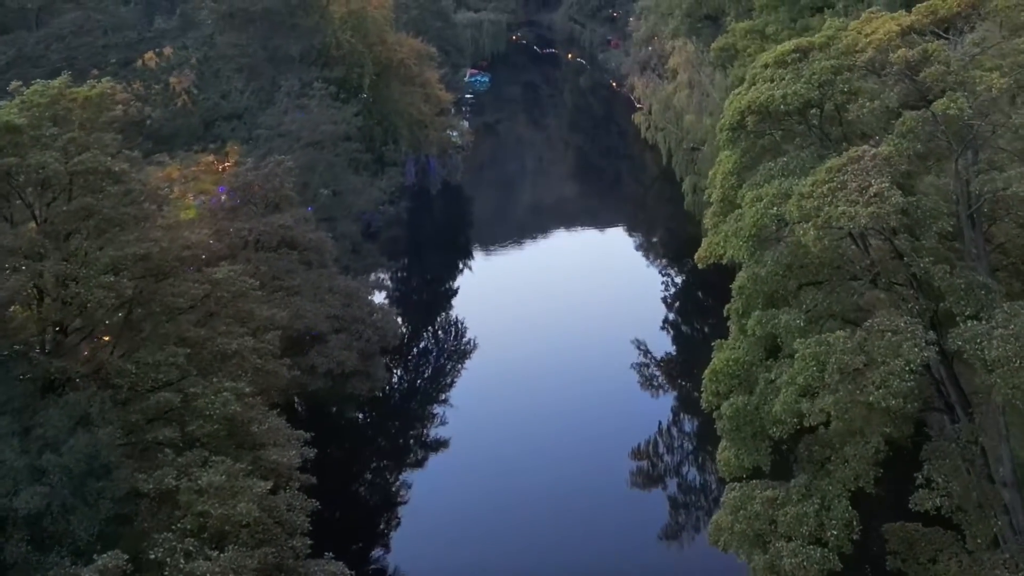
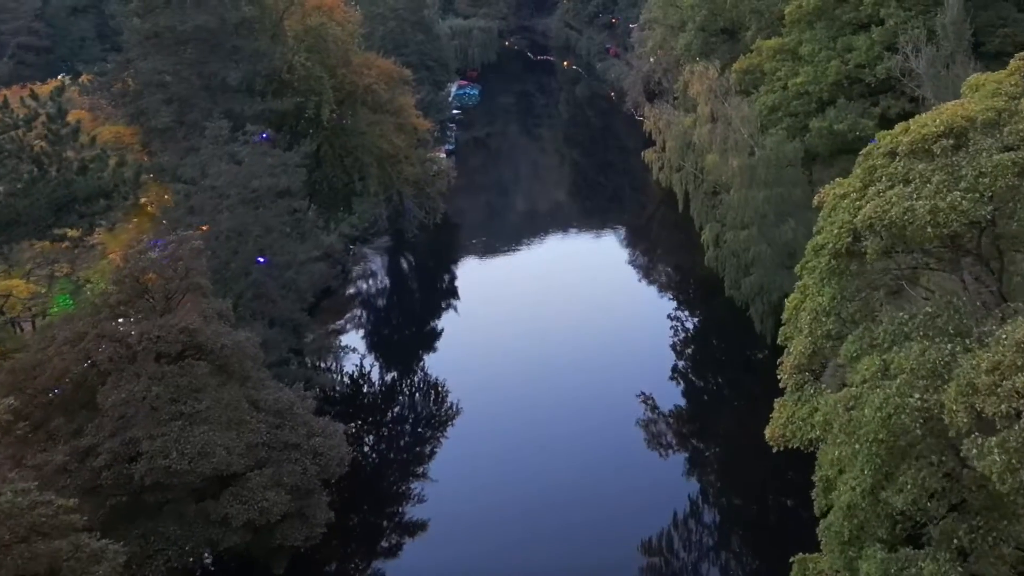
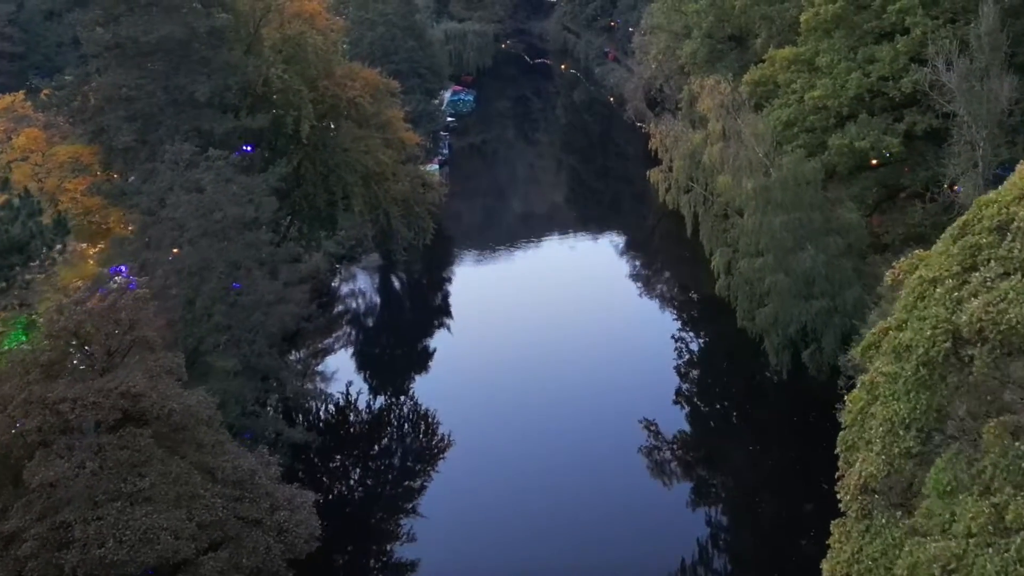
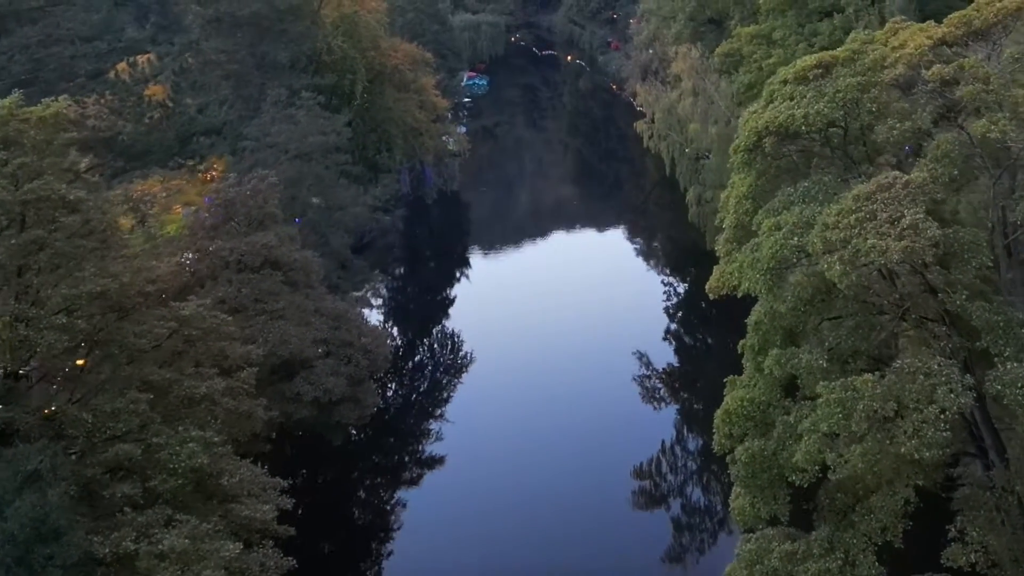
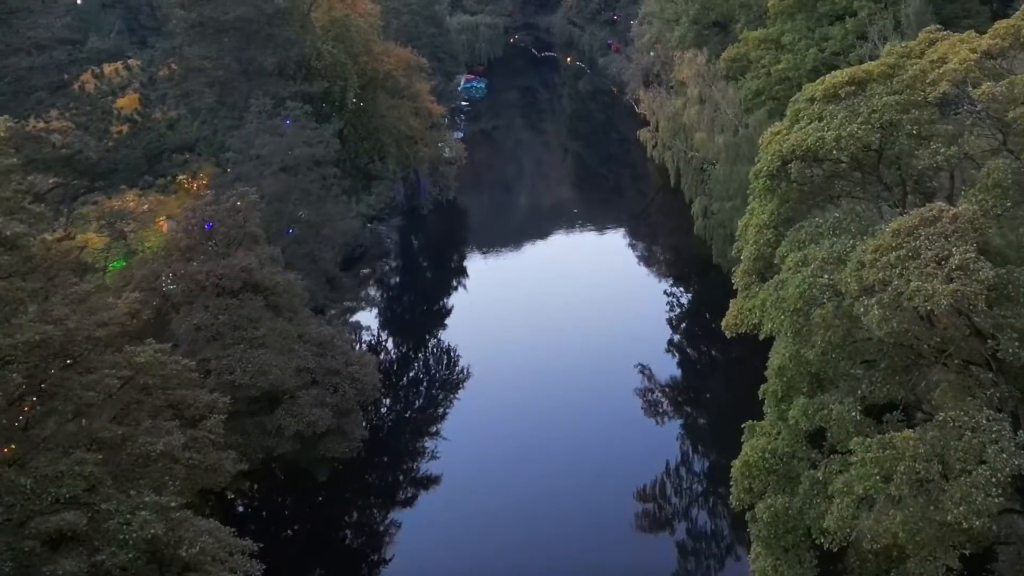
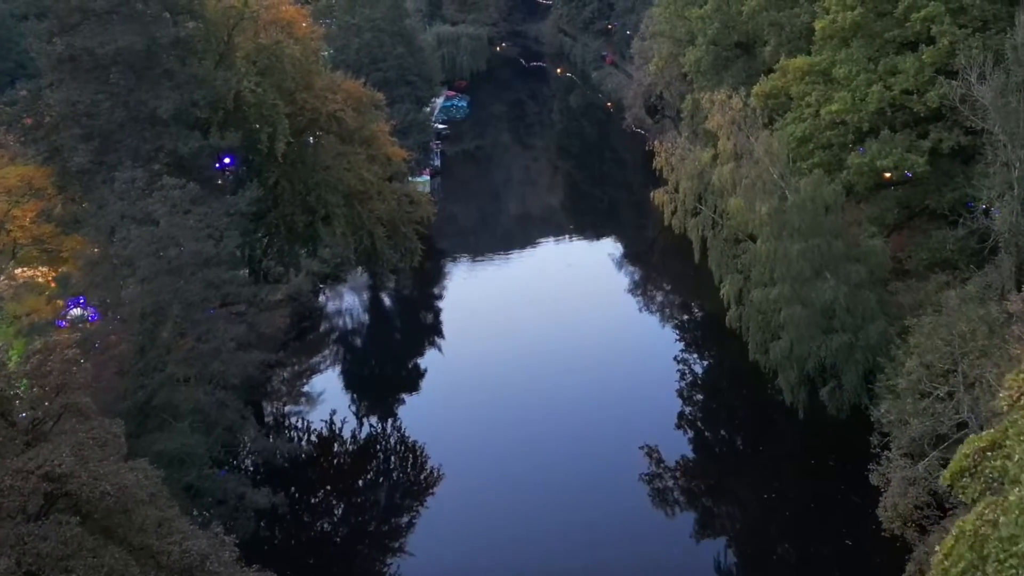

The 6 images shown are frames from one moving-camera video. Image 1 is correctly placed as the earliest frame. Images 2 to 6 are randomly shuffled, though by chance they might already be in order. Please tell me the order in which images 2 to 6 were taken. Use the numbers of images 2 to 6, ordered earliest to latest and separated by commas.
4, 5, 2, 3, 6
